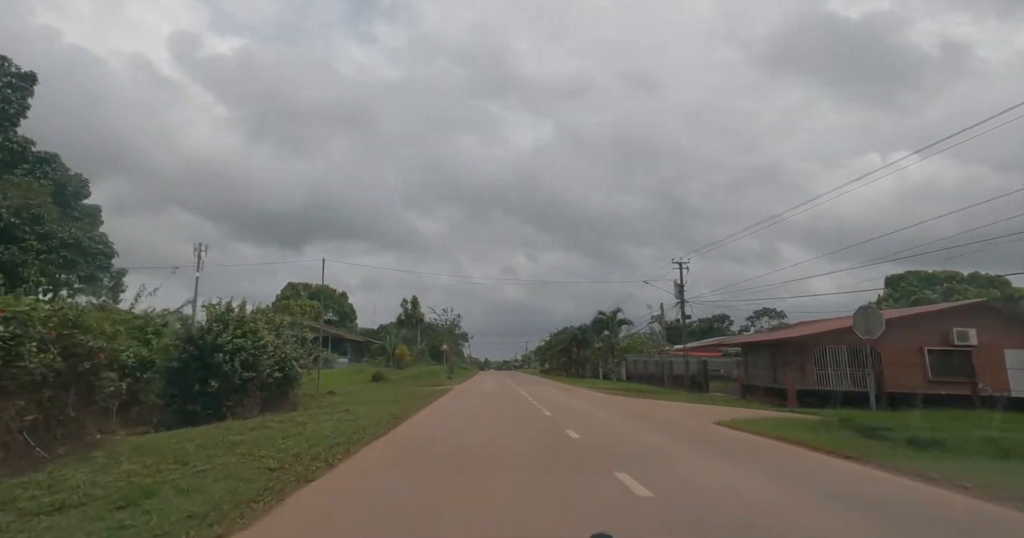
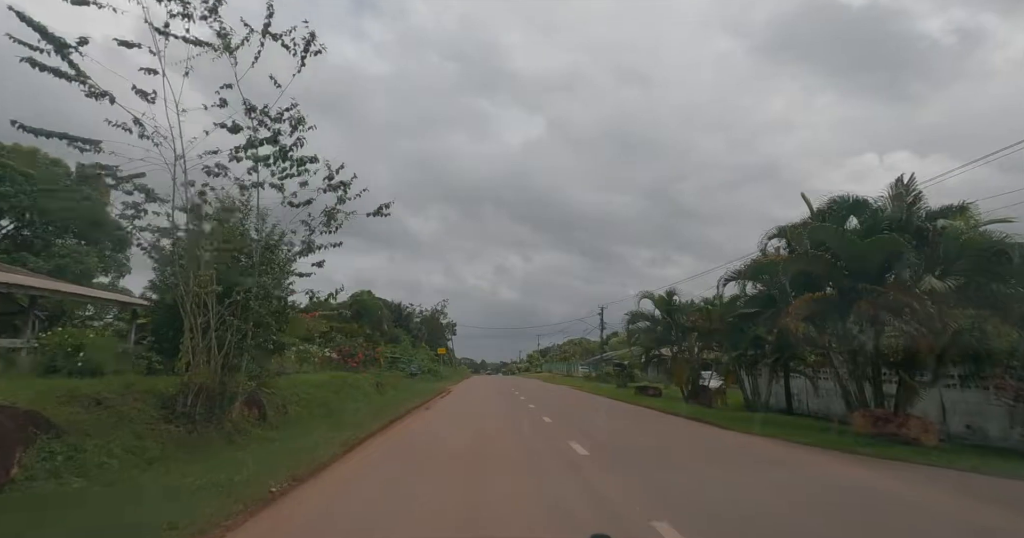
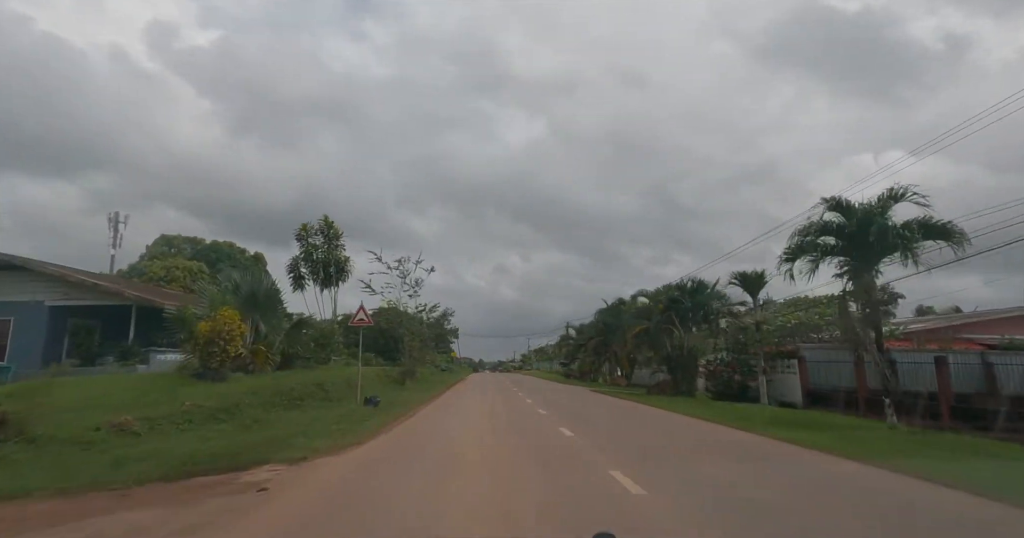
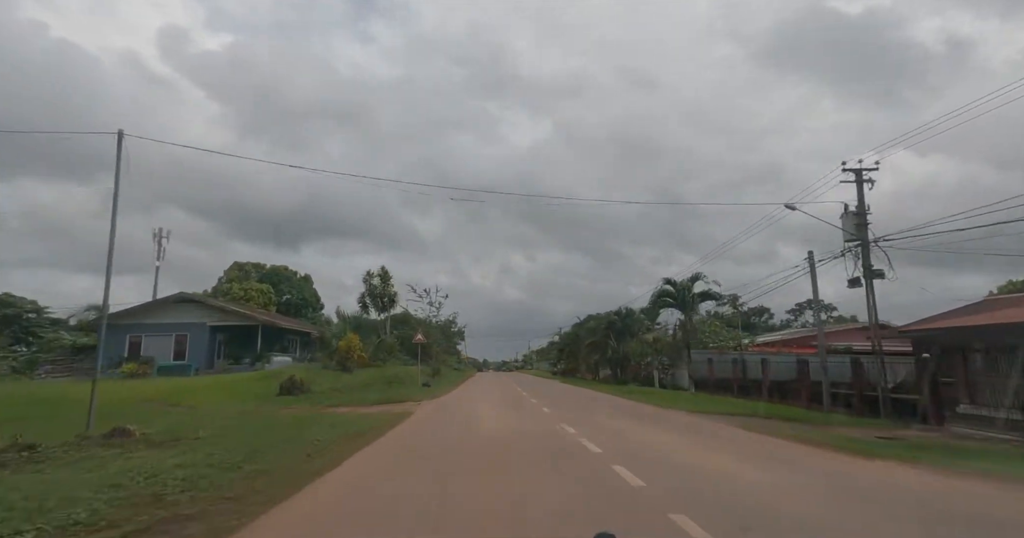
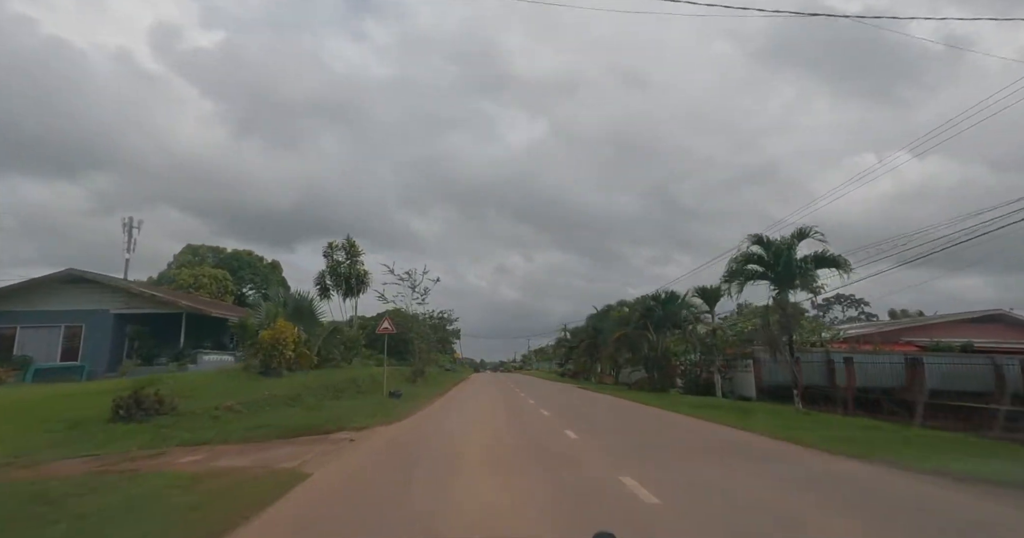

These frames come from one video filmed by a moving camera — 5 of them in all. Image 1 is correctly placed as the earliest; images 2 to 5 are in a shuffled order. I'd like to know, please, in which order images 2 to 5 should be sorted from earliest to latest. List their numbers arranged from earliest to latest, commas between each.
4, 5, 3, 2
